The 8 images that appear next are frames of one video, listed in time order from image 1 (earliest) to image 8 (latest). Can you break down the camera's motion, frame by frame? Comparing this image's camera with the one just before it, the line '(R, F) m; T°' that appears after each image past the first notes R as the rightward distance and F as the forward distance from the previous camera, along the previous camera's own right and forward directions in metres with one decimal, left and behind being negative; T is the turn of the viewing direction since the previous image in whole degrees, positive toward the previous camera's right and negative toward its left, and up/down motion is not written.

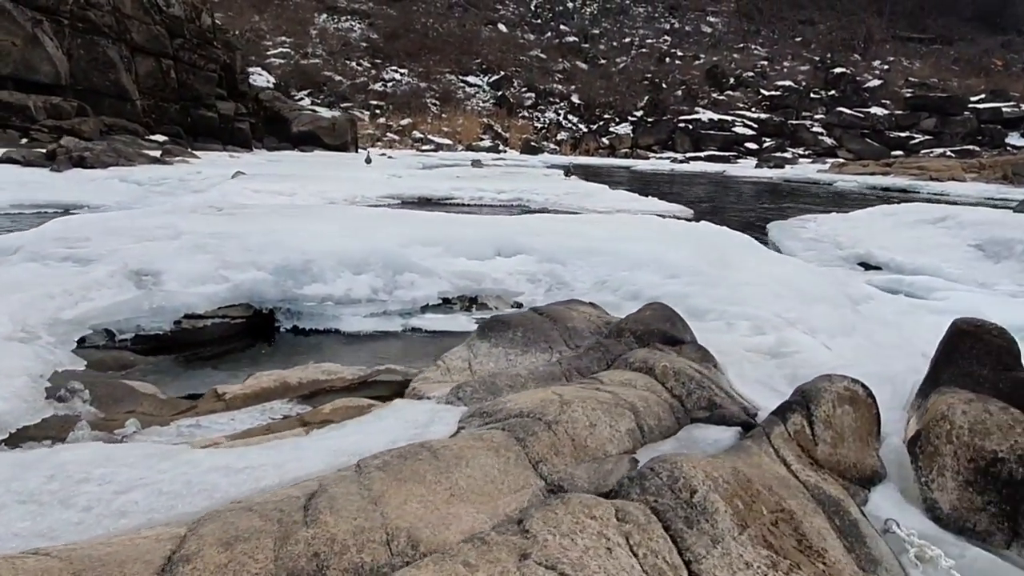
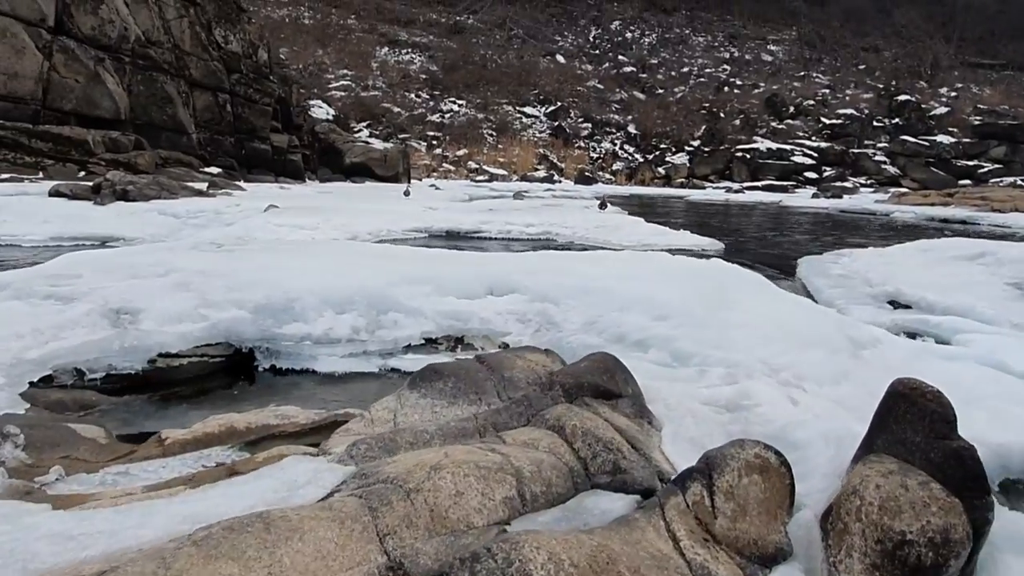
(+0.5, +0.1) m; -4°
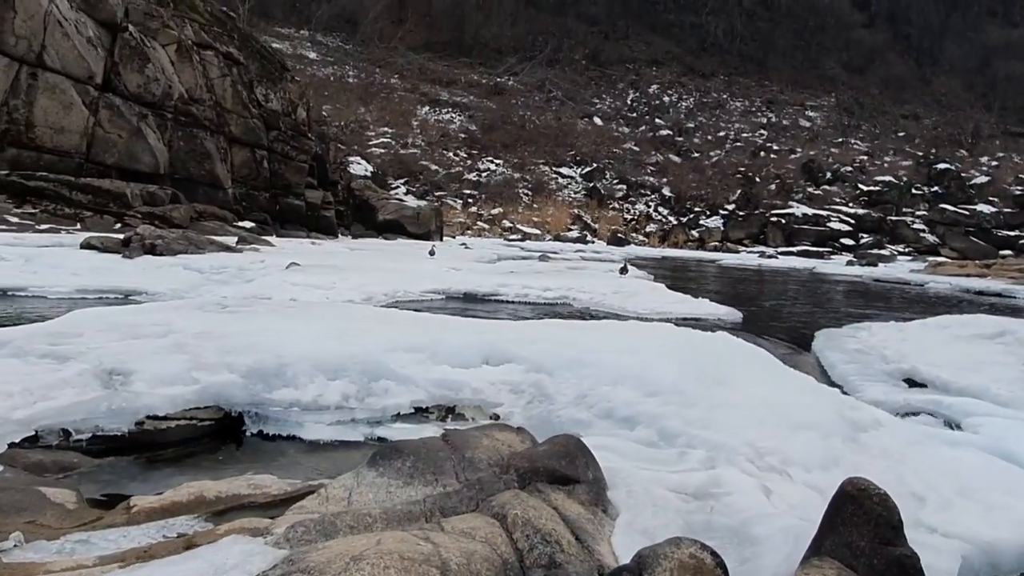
(+0.3, 0.0) m; -2°
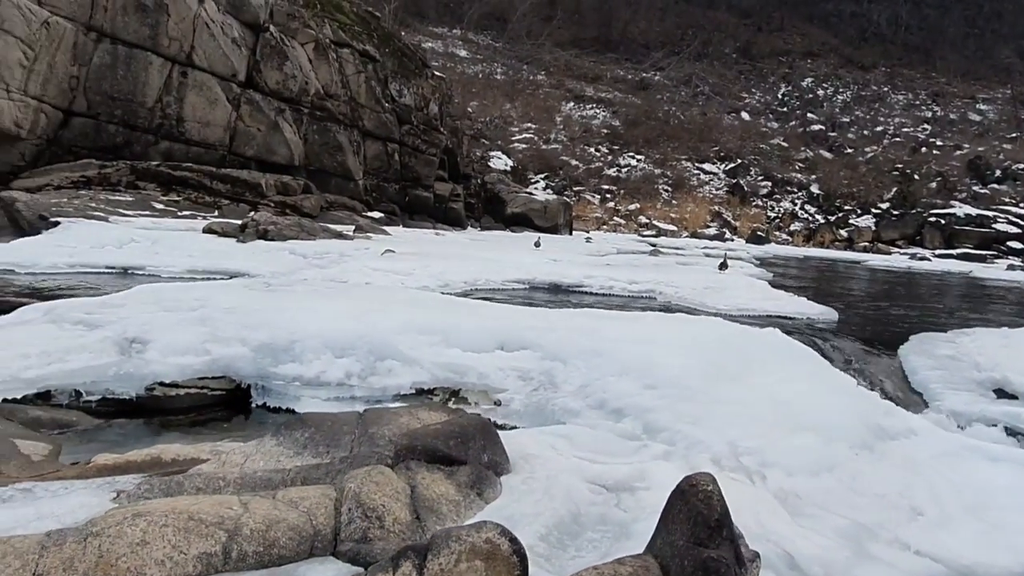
(+0.9, +0.2) m; -10°
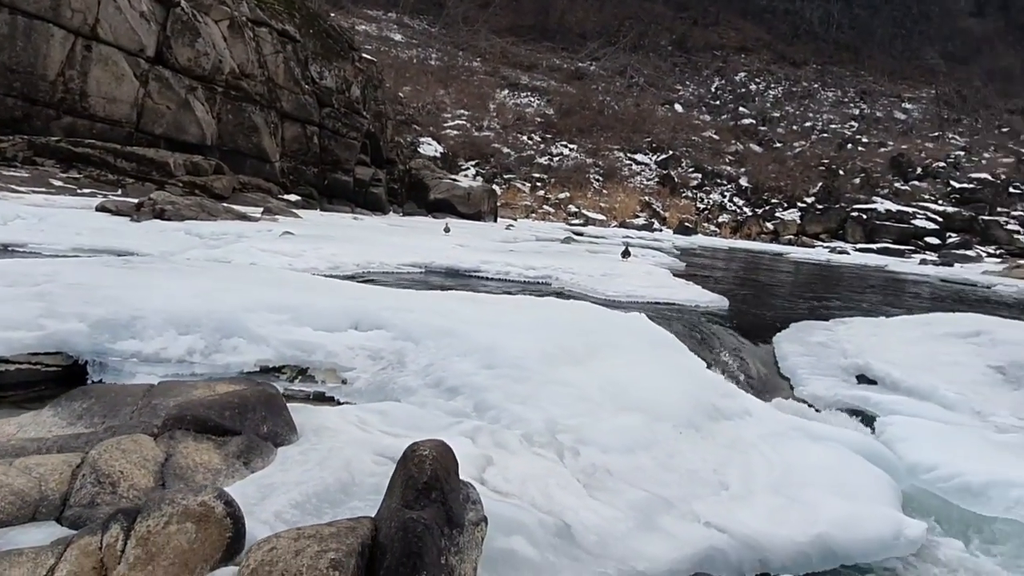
(+0.6, -0.1) m; +4°
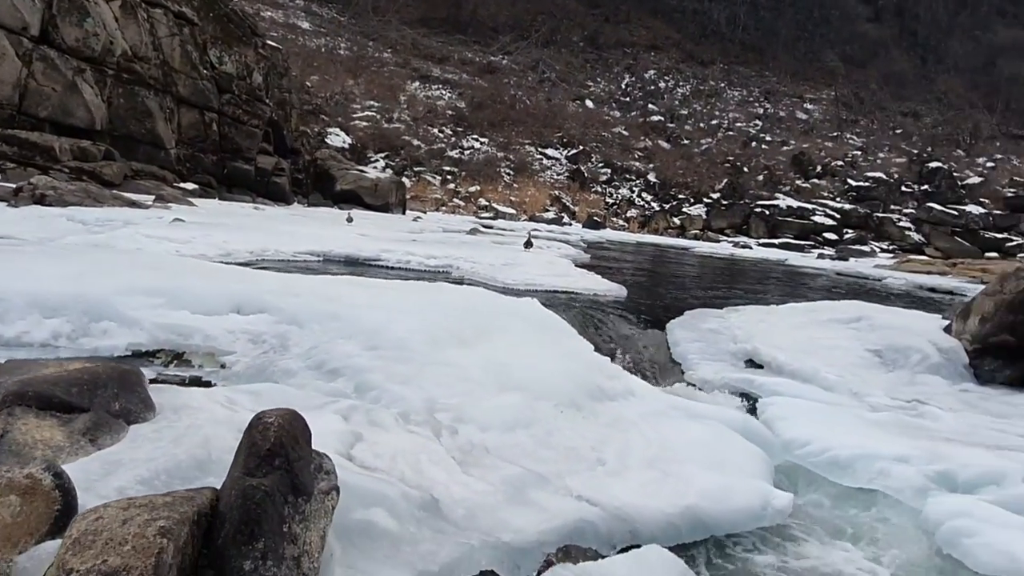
(+0.2, 0.0) m; +5°
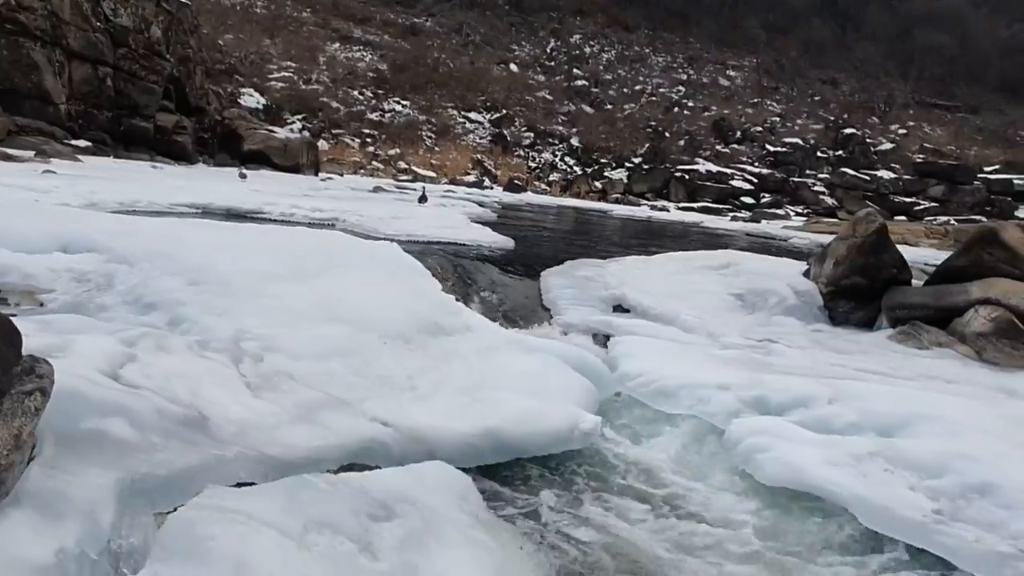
(+0.6, 0.0) m; +4°
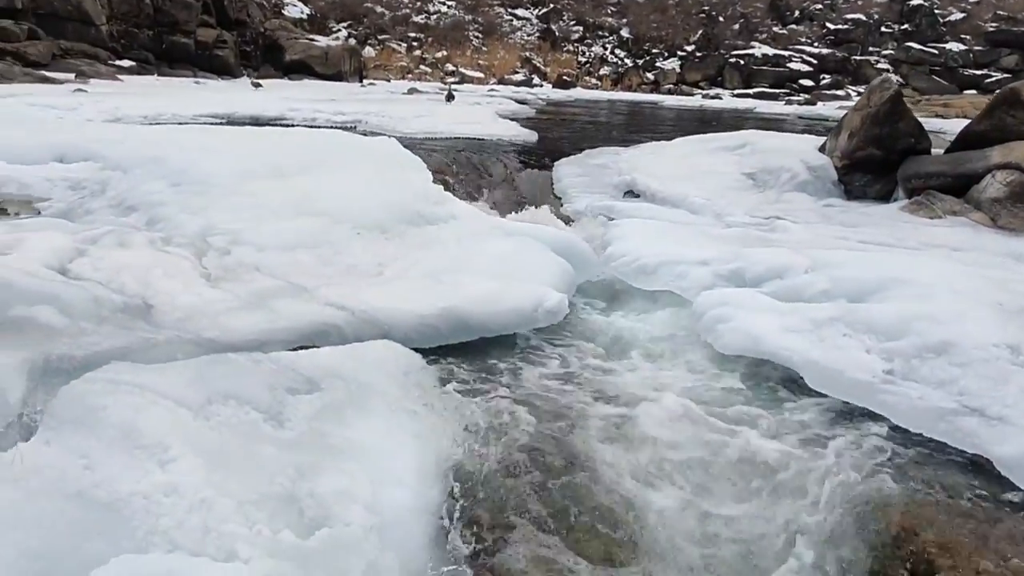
(+0.5, 0.0) m; -4°
